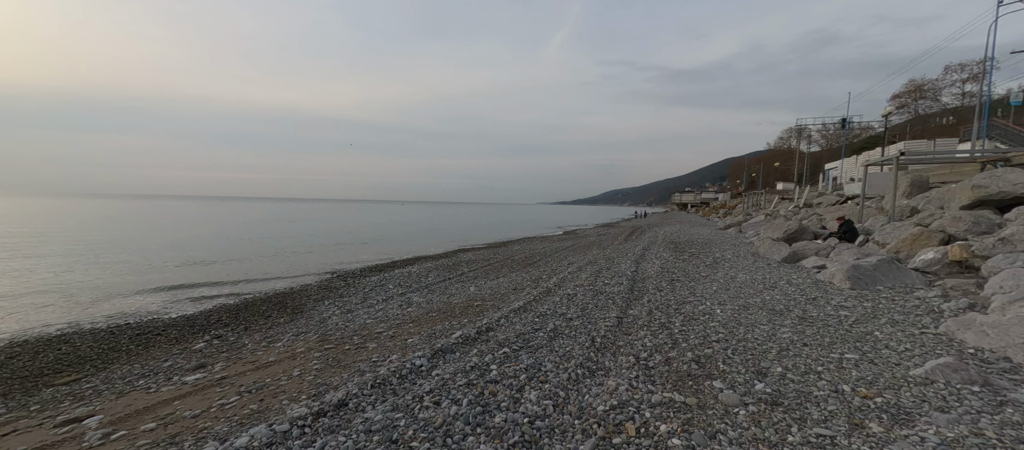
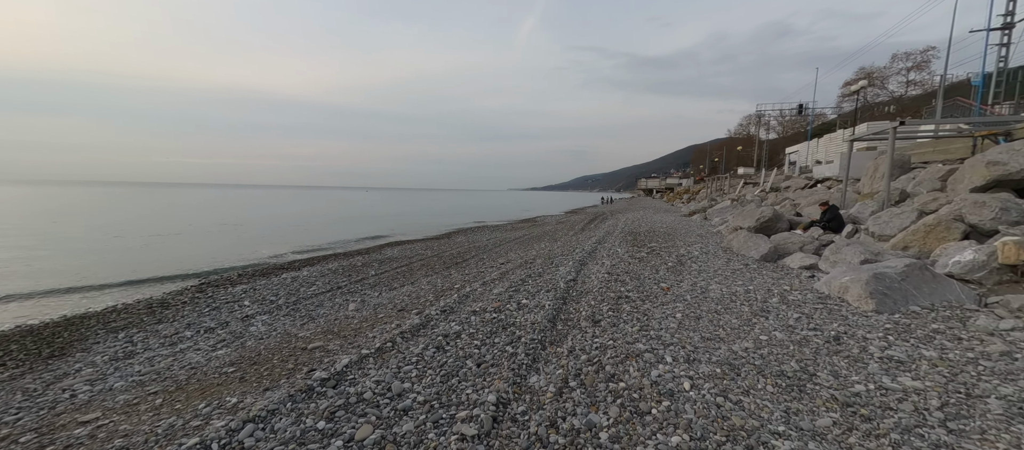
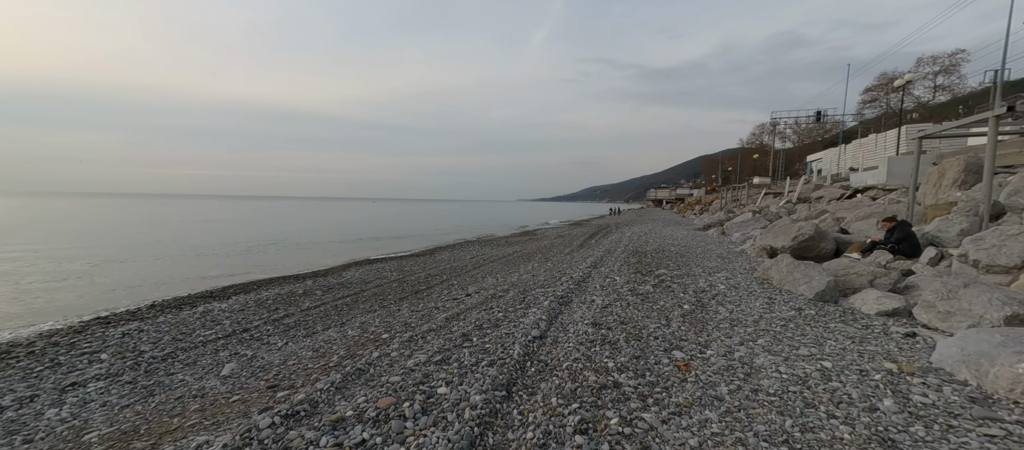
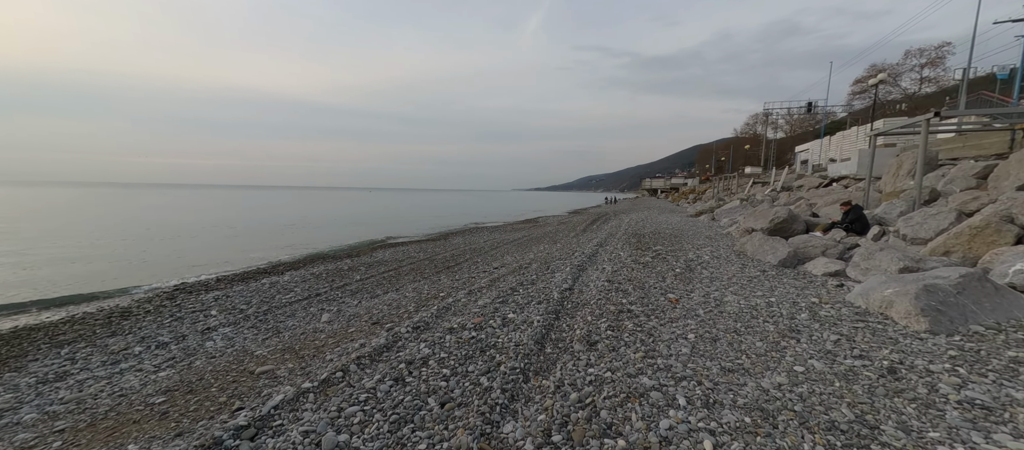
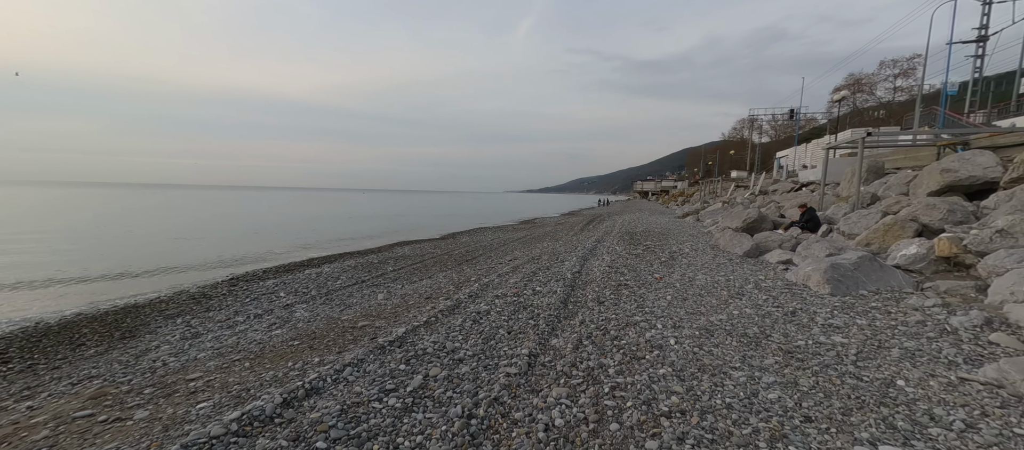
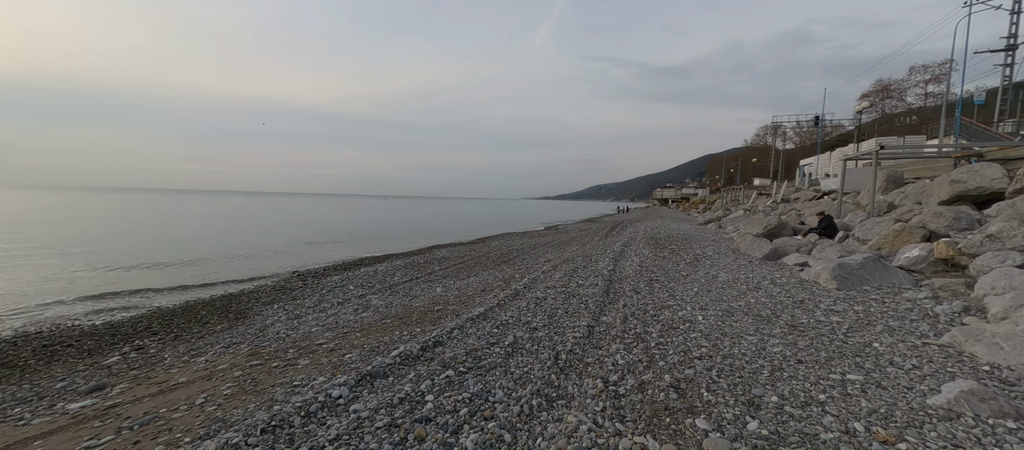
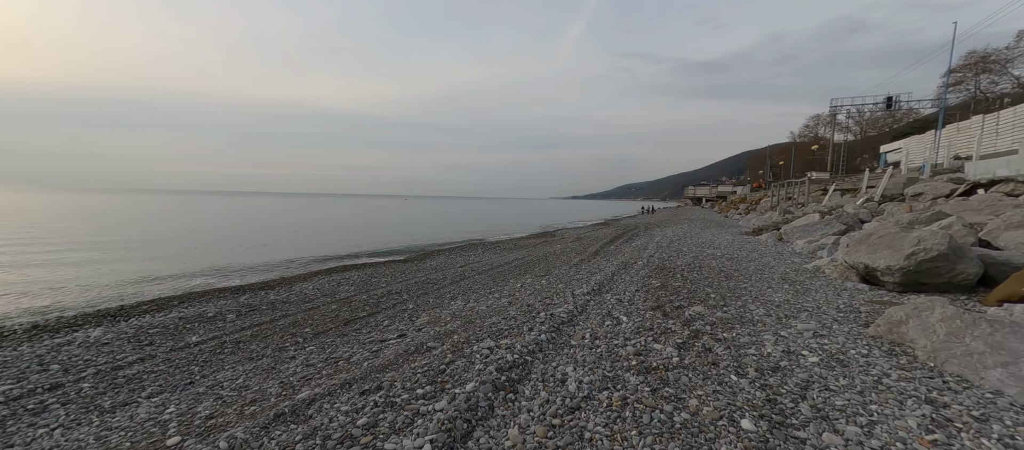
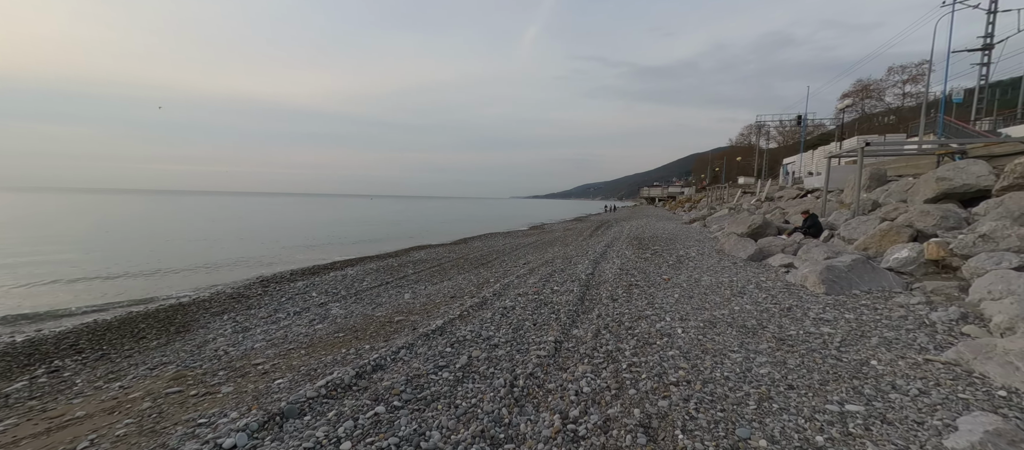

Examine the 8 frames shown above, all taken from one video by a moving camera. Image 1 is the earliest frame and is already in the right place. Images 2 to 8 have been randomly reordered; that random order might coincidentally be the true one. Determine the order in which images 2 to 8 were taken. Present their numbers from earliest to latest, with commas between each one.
6, 8, 5, 2, 4, 3, 7
